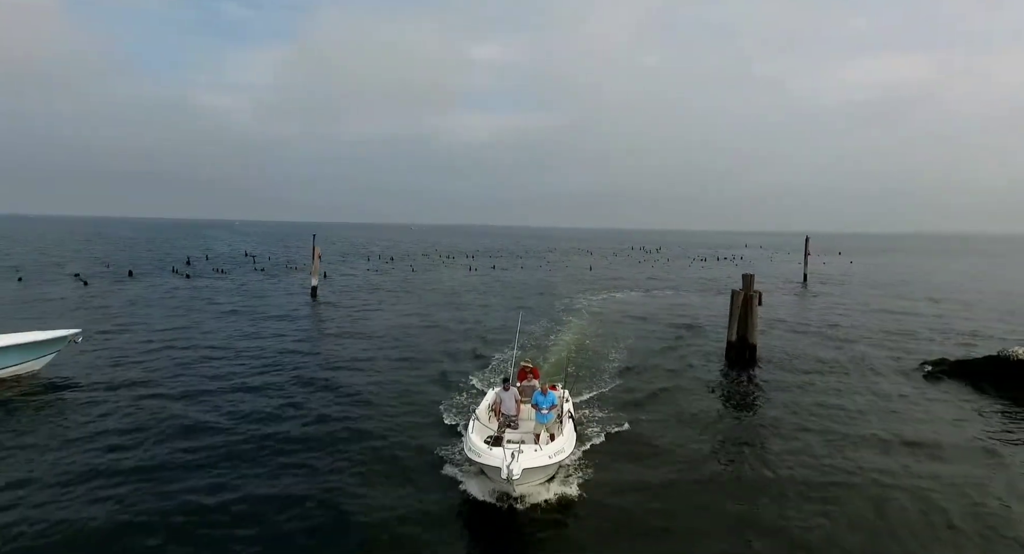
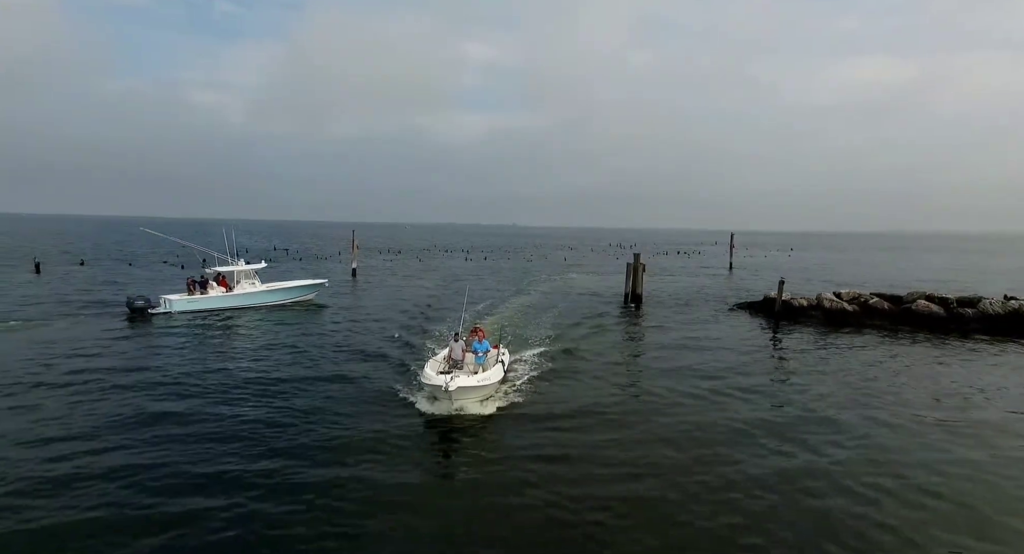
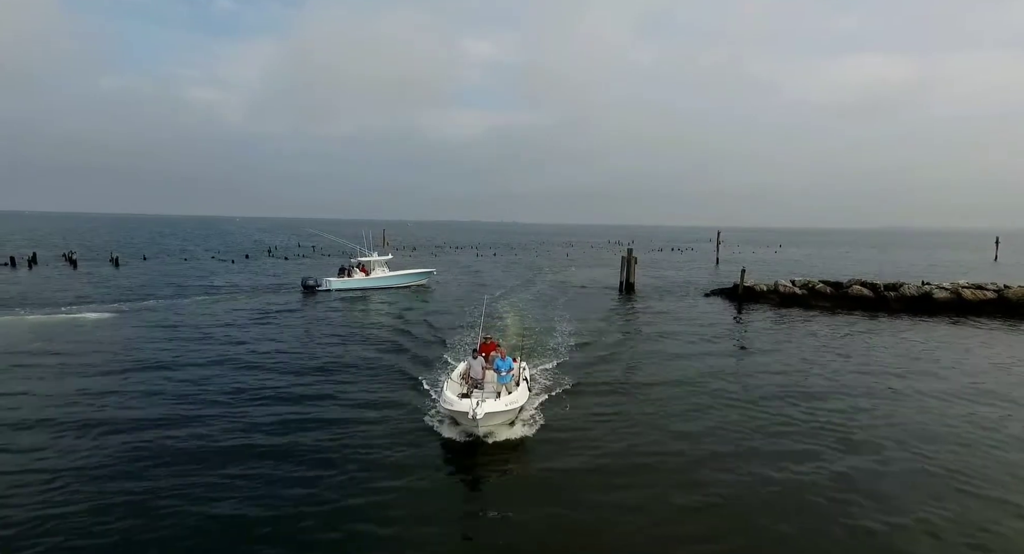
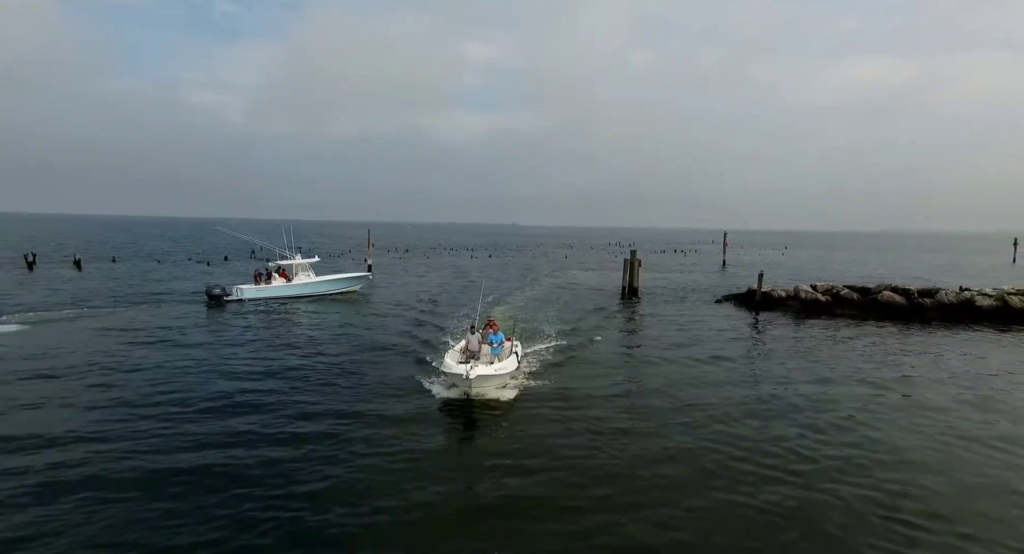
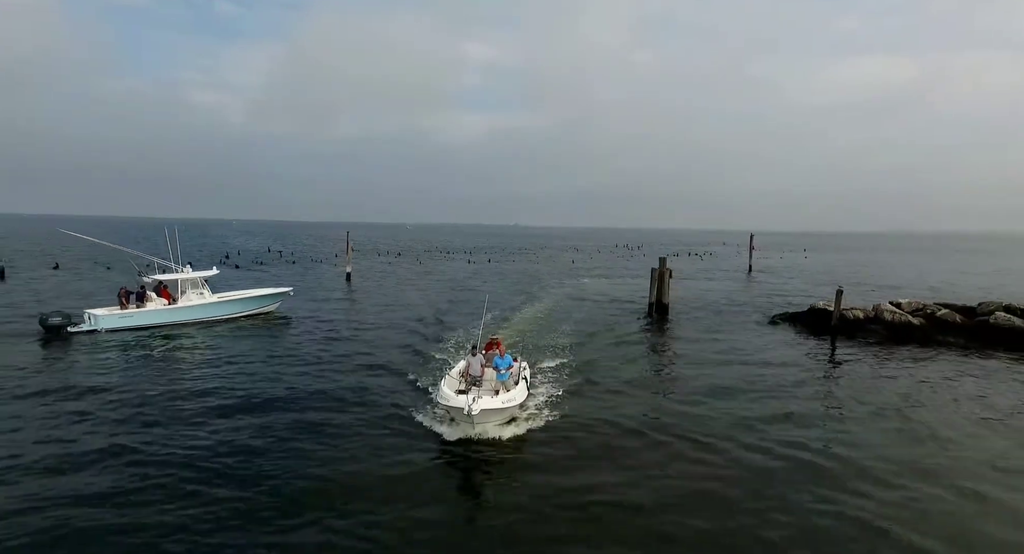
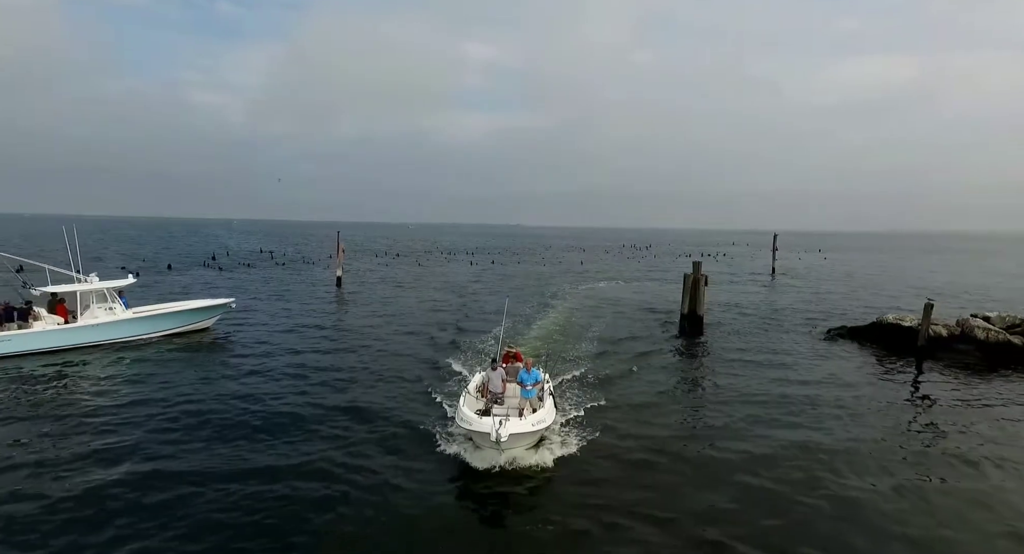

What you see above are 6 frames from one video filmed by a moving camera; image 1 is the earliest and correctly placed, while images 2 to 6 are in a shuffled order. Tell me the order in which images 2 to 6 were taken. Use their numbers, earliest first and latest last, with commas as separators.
6, 5, 2, 4, 3
